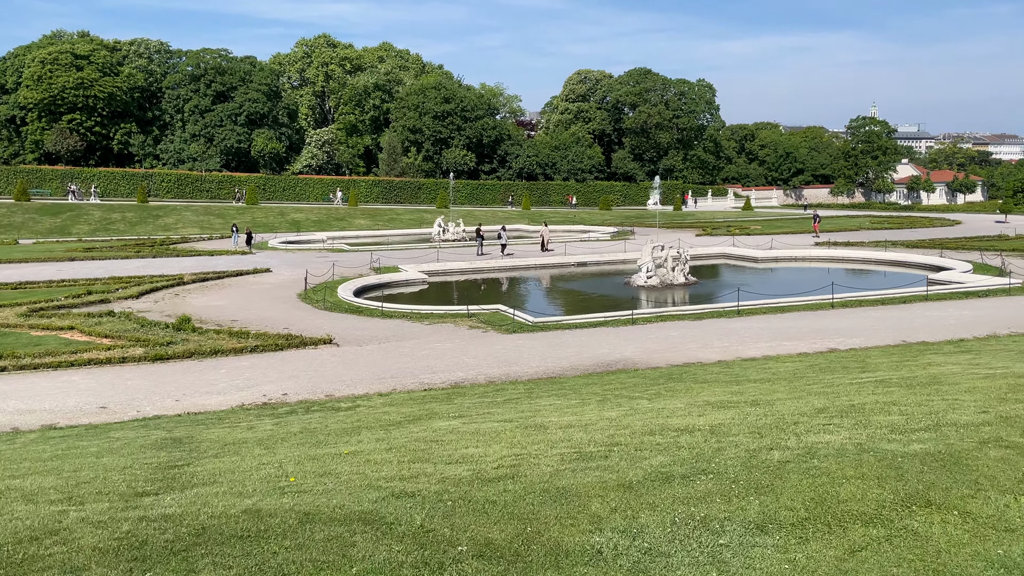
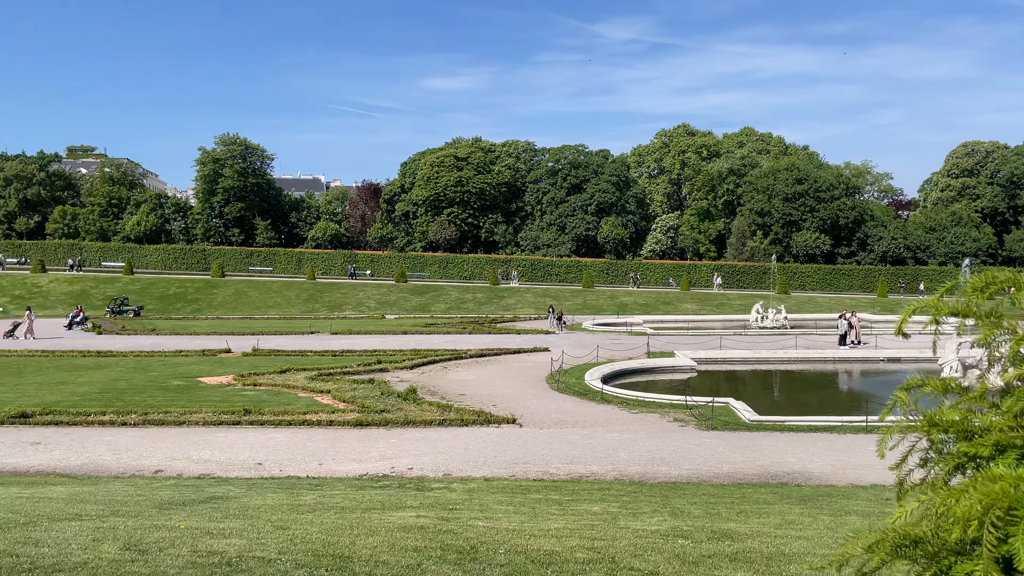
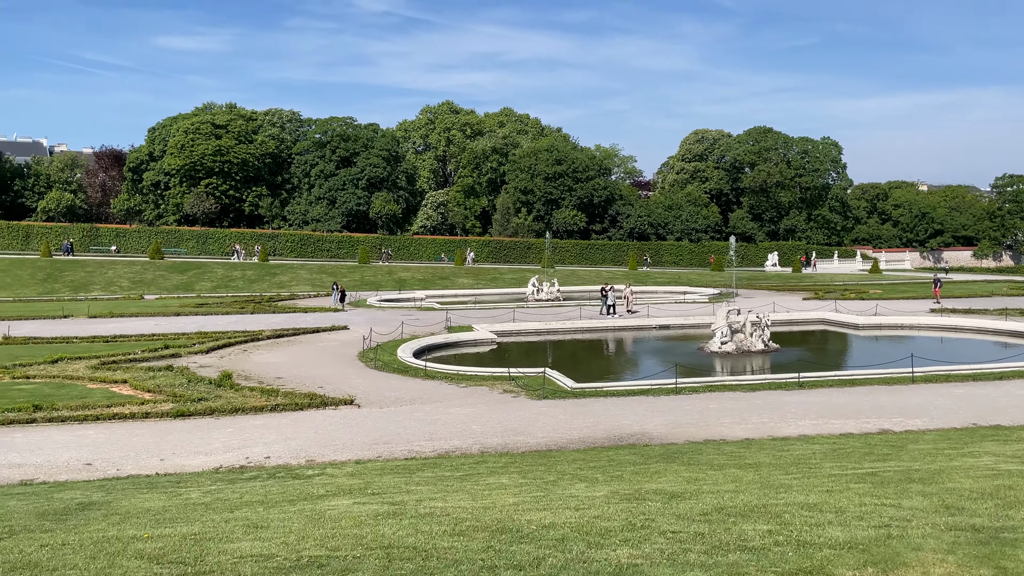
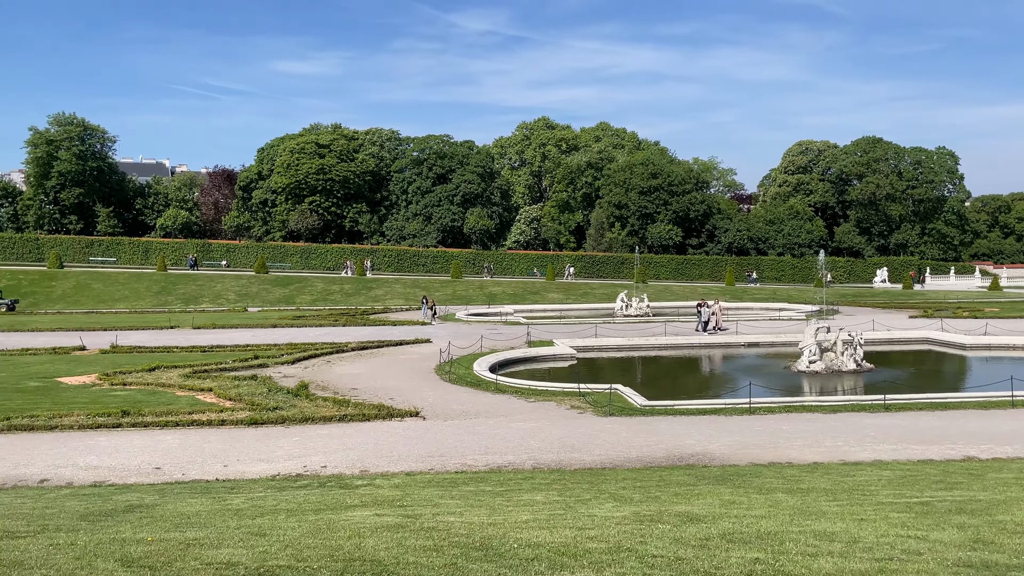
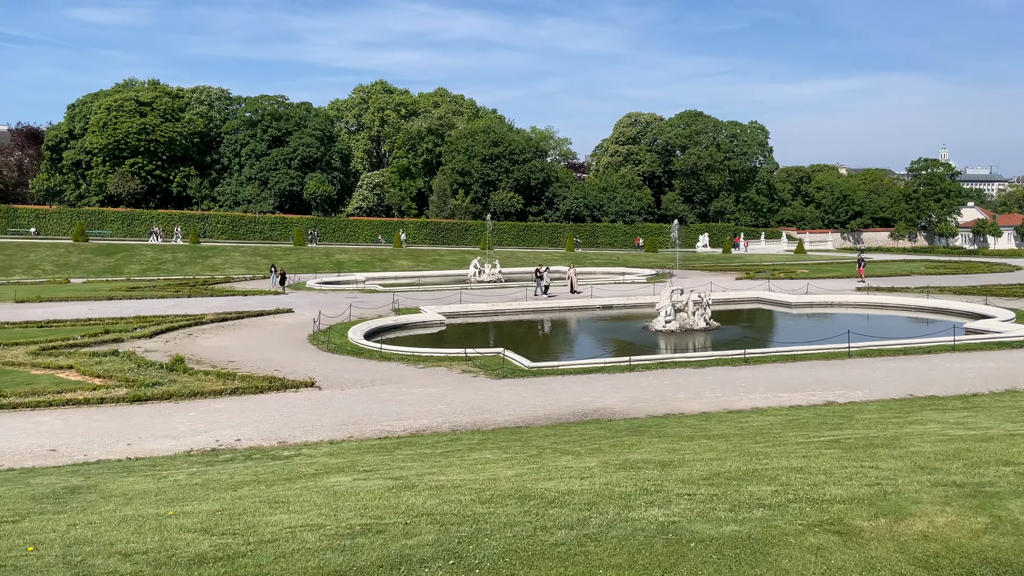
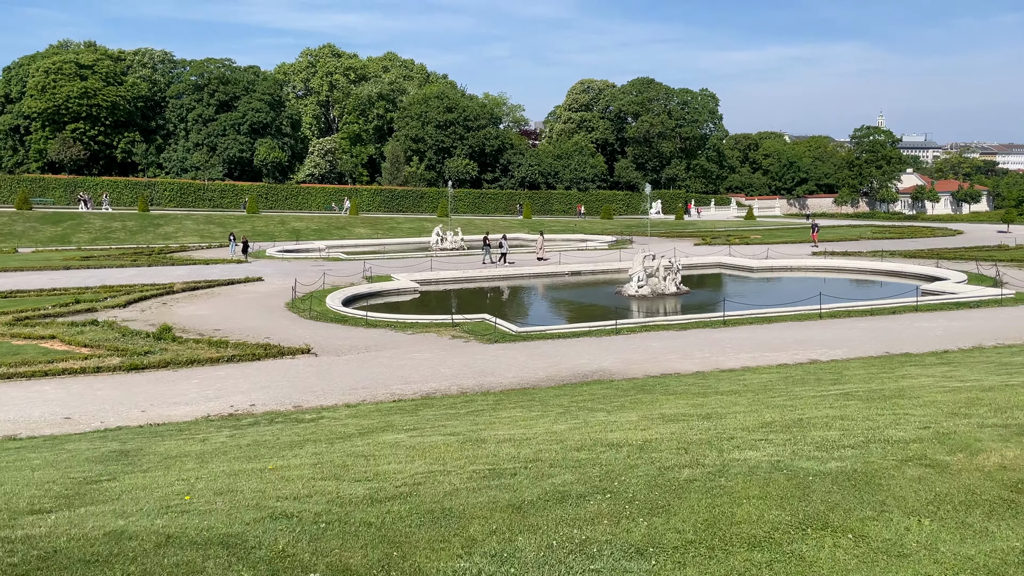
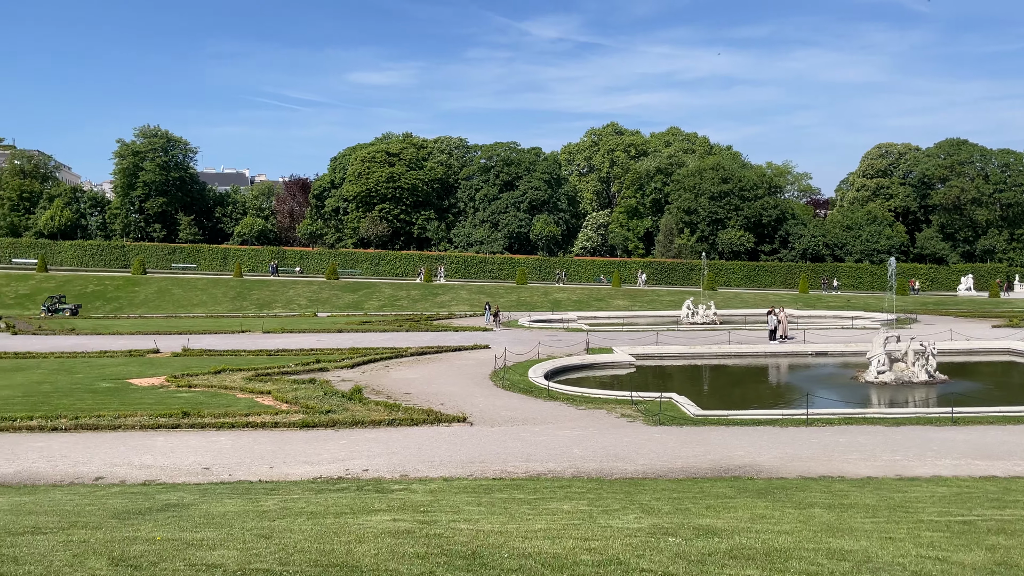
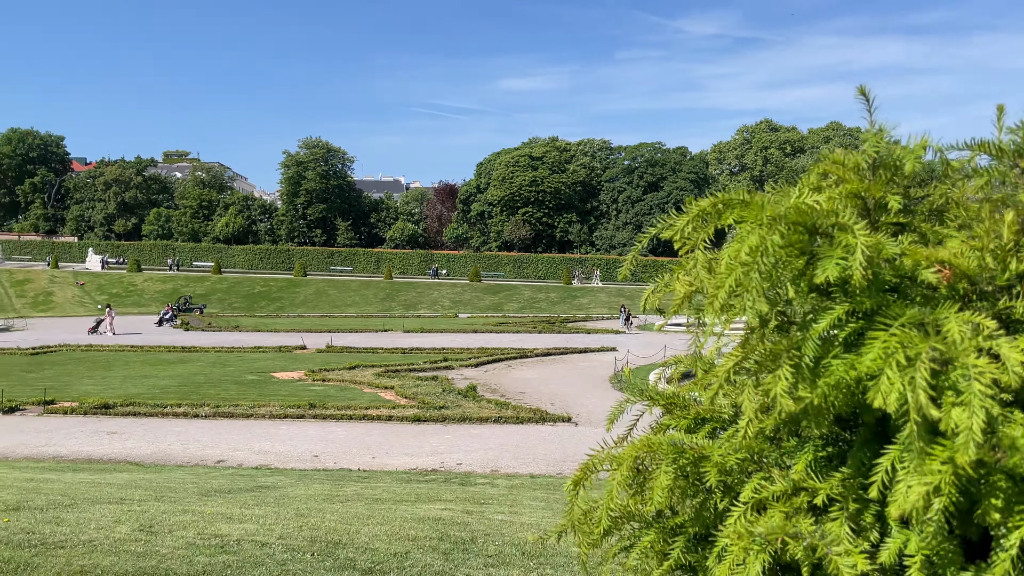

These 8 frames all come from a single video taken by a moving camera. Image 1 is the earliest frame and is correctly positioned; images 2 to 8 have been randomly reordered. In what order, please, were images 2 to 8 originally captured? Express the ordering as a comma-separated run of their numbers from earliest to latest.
6, 5, 3, 4, 7, 2, 8
